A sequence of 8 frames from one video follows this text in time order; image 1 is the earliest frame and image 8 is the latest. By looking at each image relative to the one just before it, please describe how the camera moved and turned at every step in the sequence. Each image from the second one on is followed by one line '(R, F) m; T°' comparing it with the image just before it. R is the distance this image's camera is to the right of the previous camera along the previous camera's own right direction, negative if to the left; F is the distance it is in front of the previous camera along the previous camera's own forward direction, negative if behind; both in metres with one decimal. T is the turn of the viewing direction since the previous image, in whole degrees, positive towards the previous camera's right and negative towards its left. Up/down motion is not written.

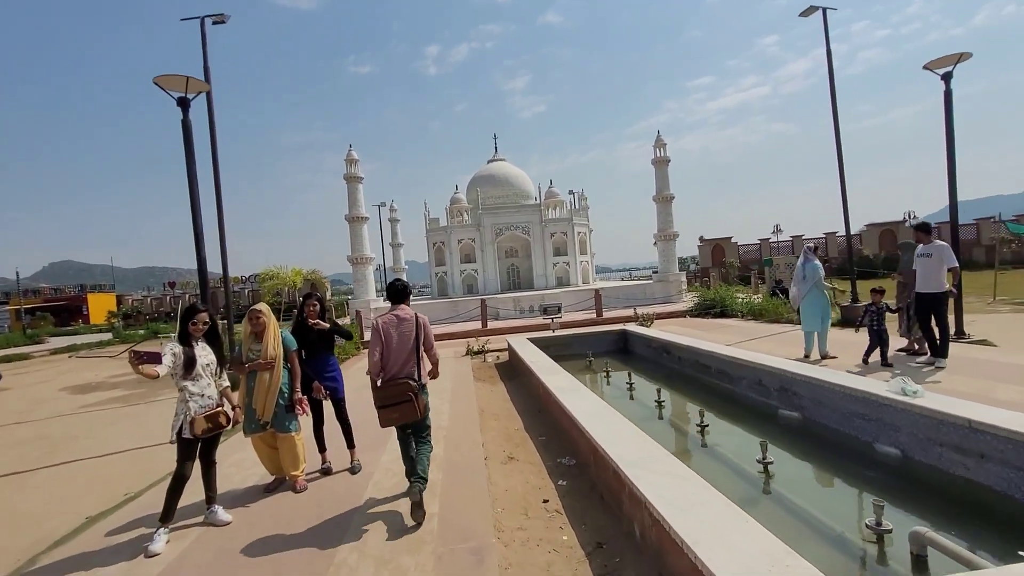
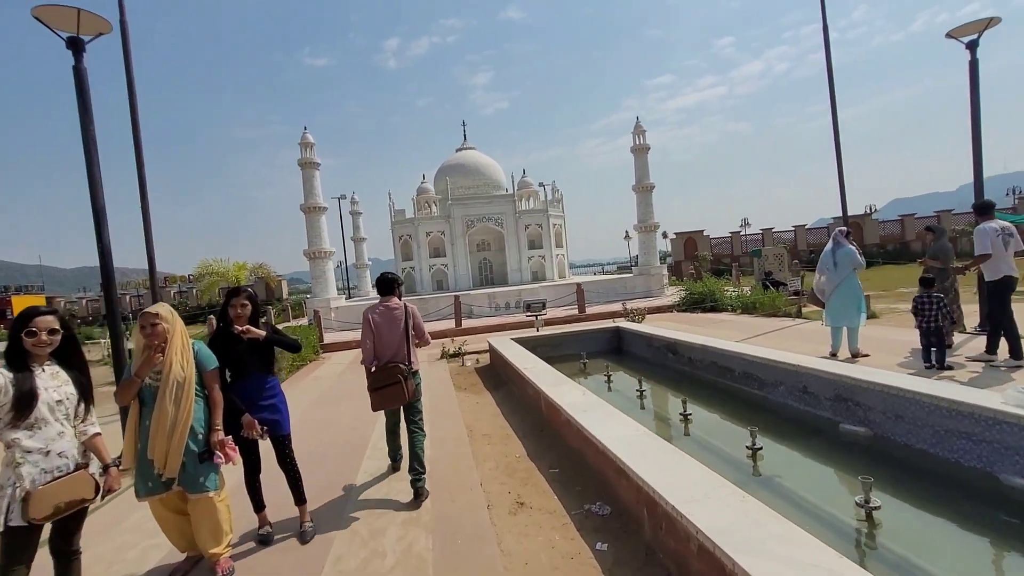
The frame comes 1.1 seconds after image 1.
(-0.3, +1.2) m; +4°
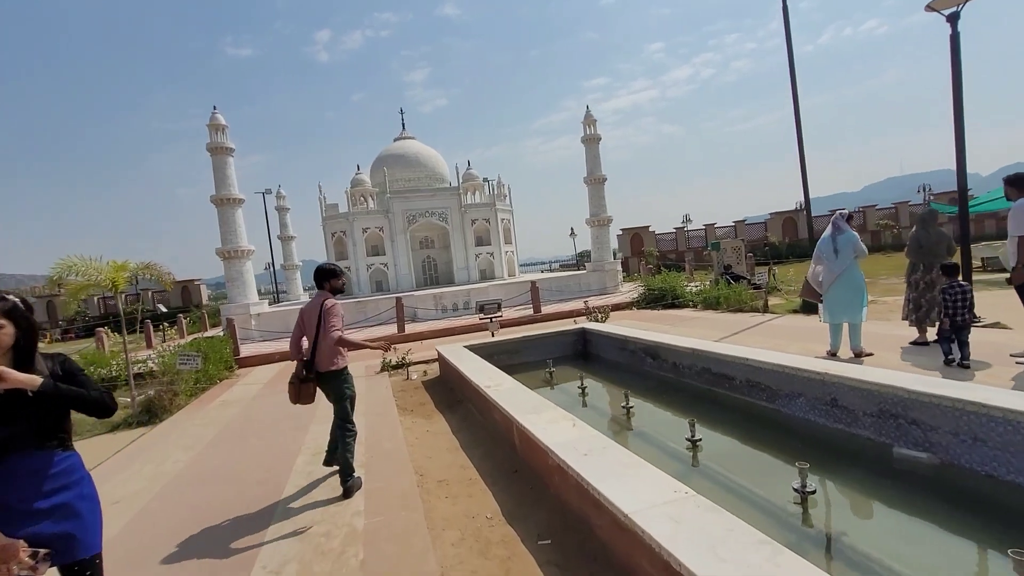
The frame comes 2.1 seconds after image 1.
(-0.1, +1.2) m; +7°
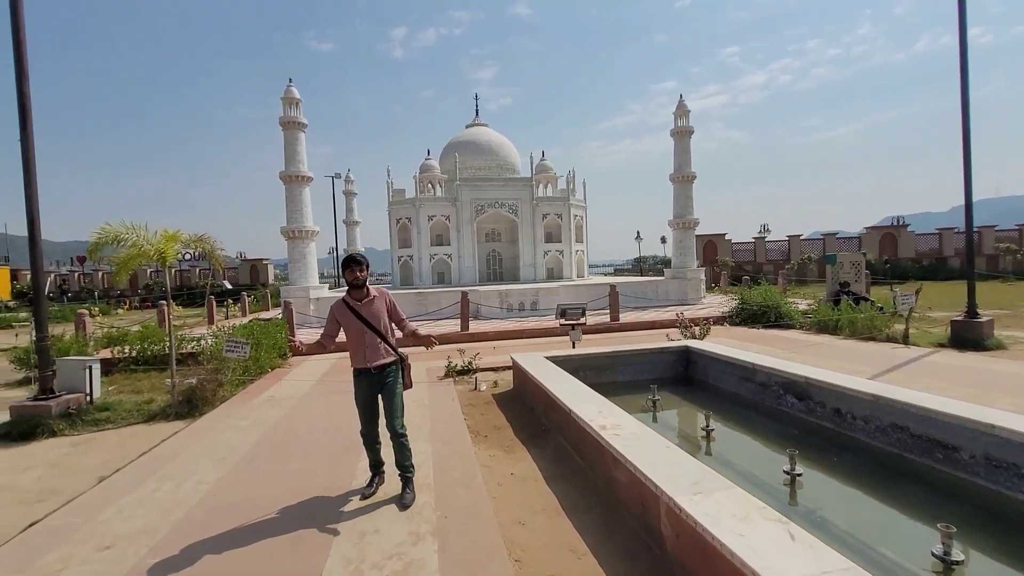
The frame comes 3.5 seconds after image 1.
(-0.6, +1.2) m; -6°
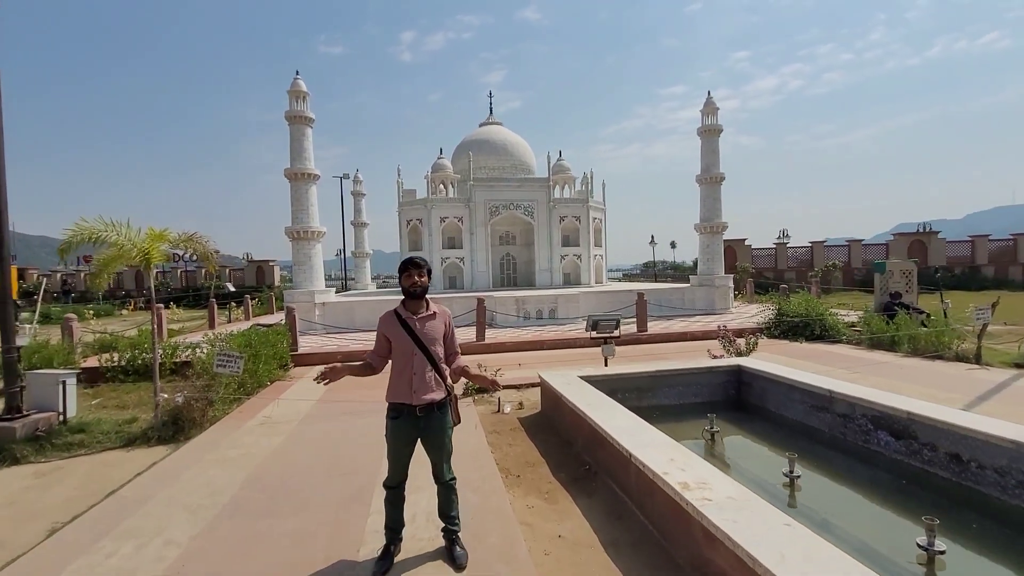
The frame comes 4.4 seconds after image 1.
(-0.3, +0.8) m; -1°
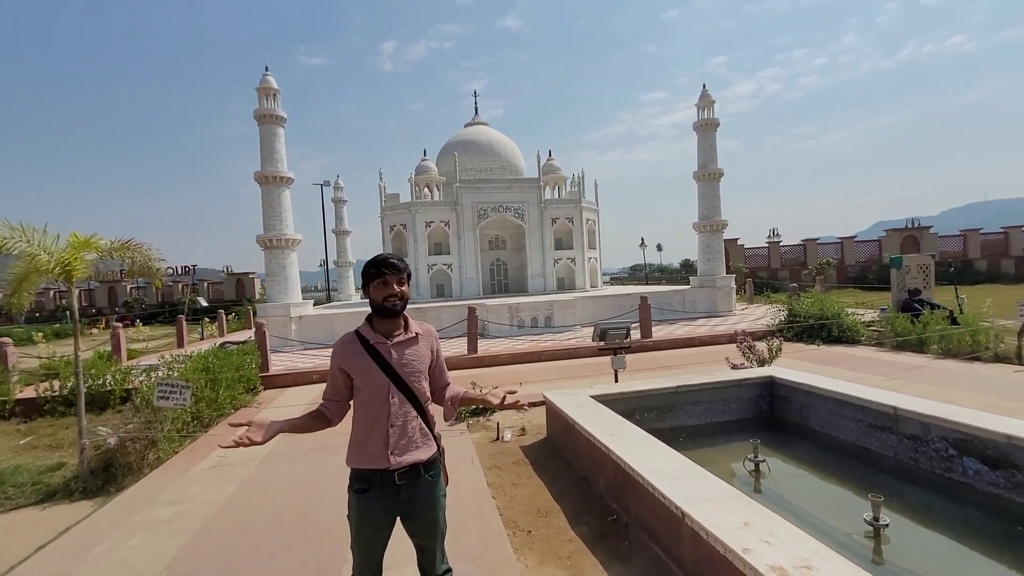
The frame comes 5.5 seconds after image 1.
(-0.1, +0.8) m; +1°
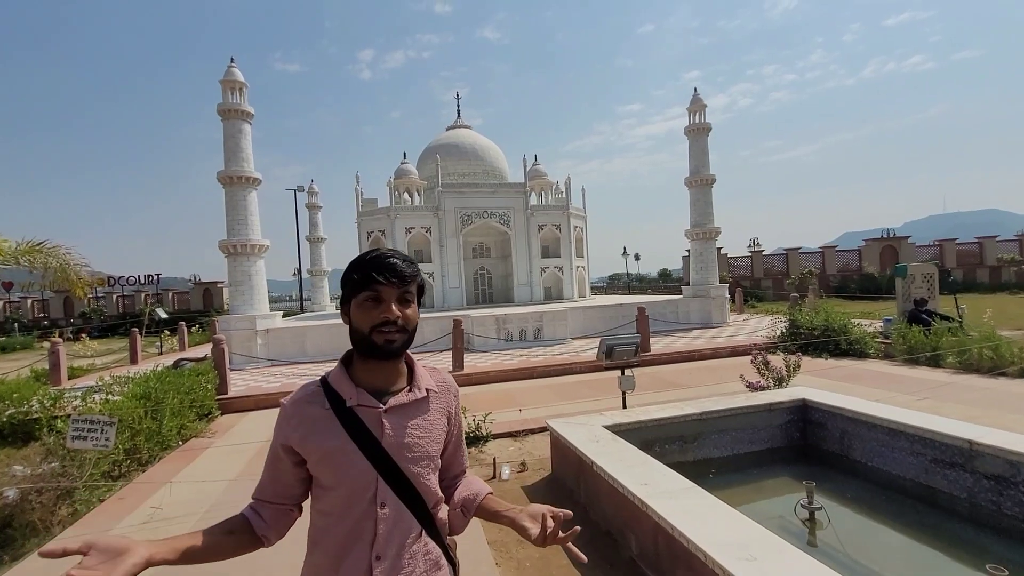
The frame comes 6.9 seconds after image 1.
(-0.2, +0.8) m; +3°
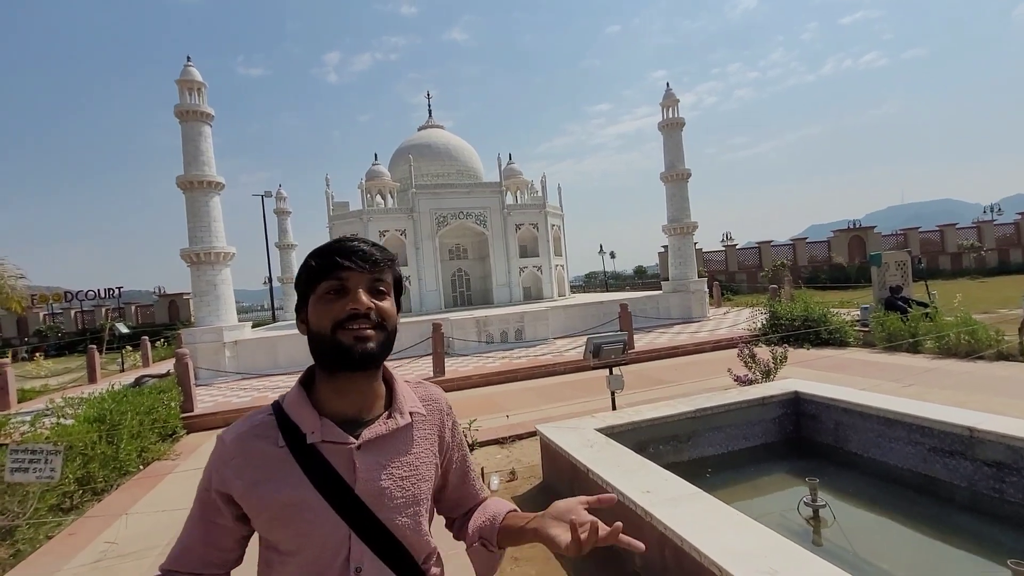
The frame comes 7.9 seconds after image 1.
(-0.1, +0.2) m; +3°
